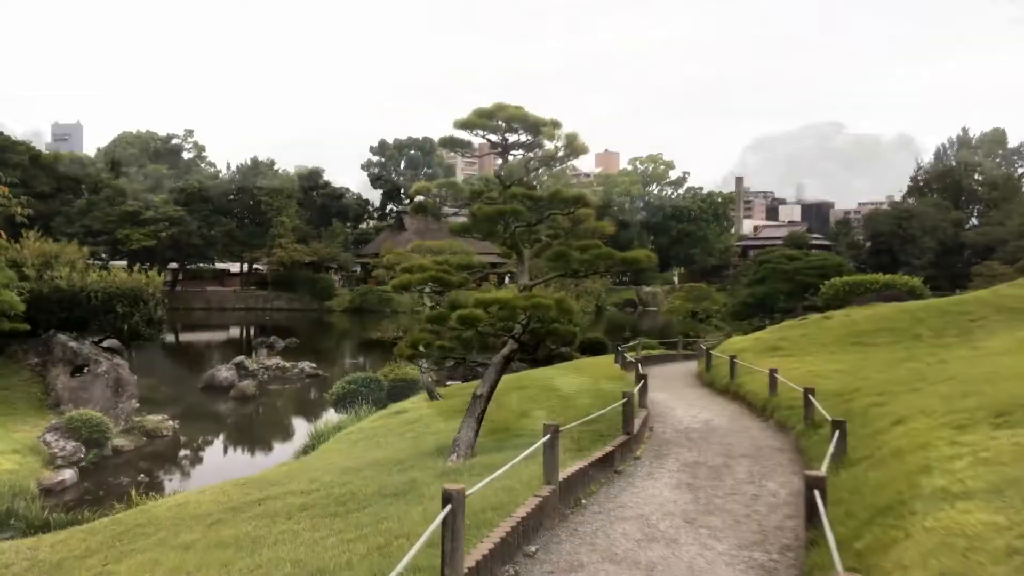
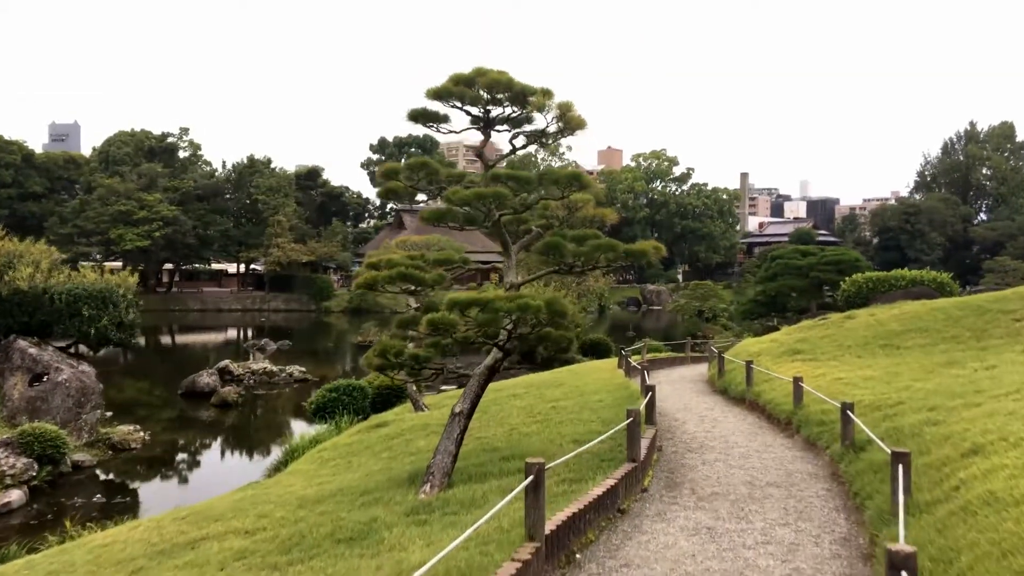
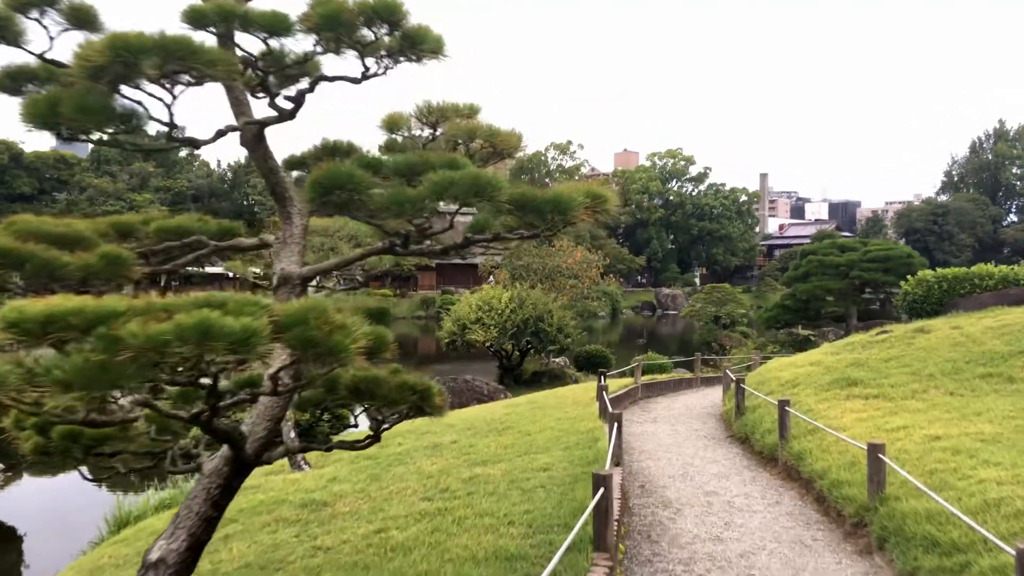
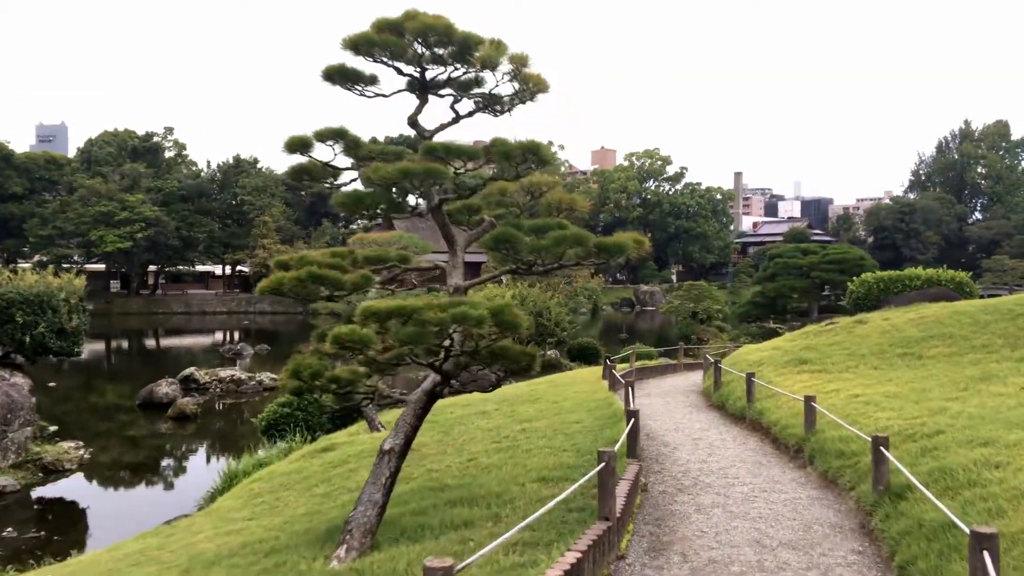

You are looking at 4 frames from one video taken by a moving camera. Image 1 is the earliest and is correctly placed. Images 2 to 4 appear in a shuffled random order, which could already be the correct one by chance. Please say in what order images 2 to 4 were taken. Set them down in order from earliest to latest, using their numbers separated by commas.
2, 4, 3
